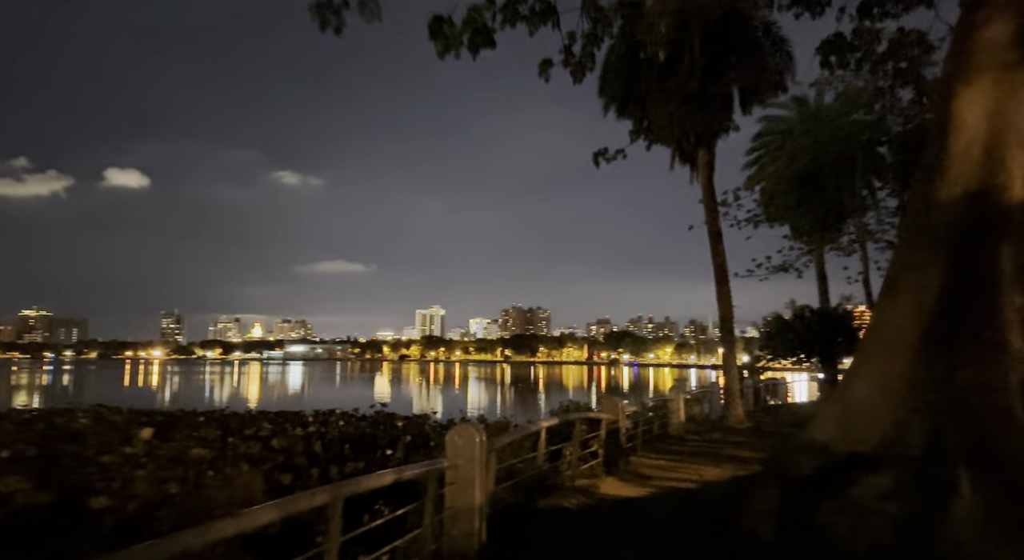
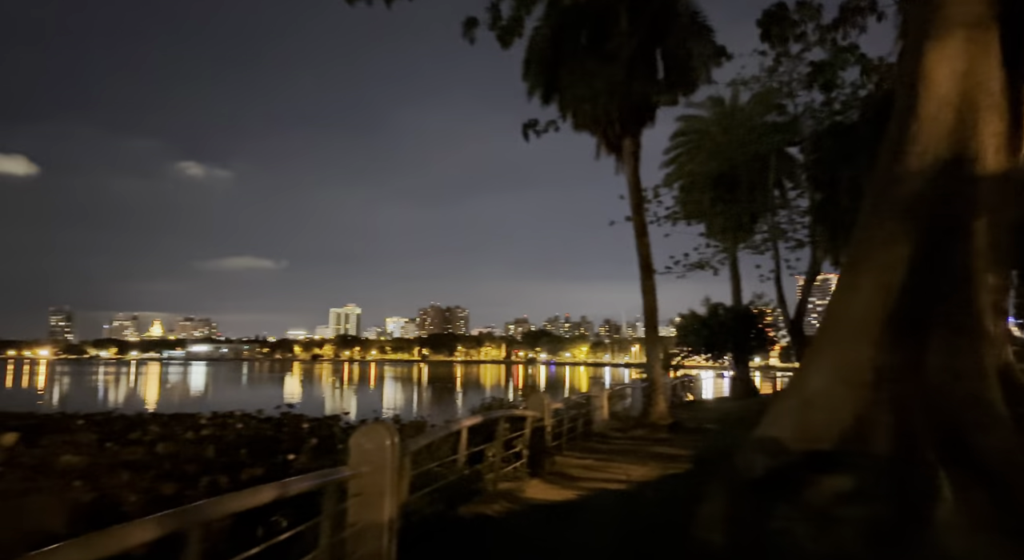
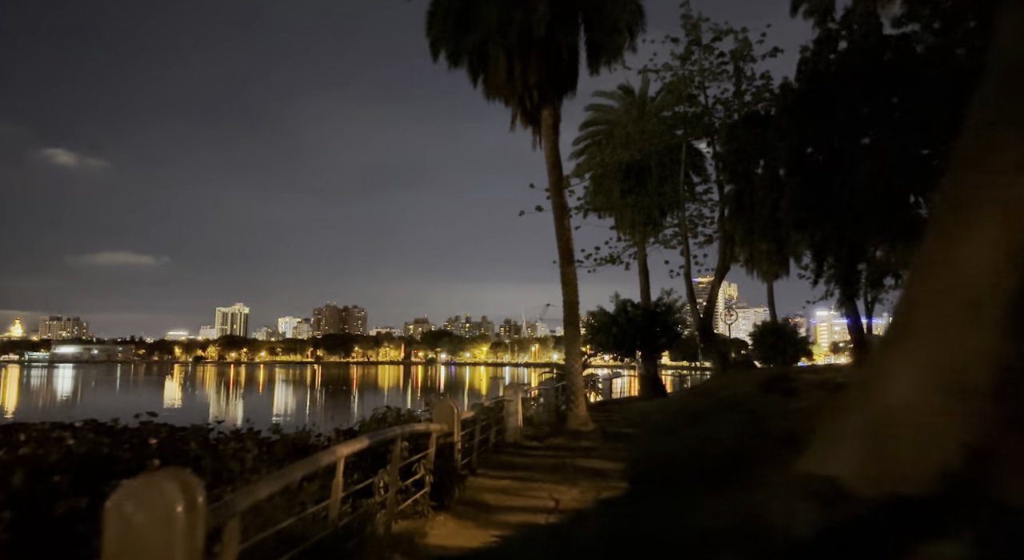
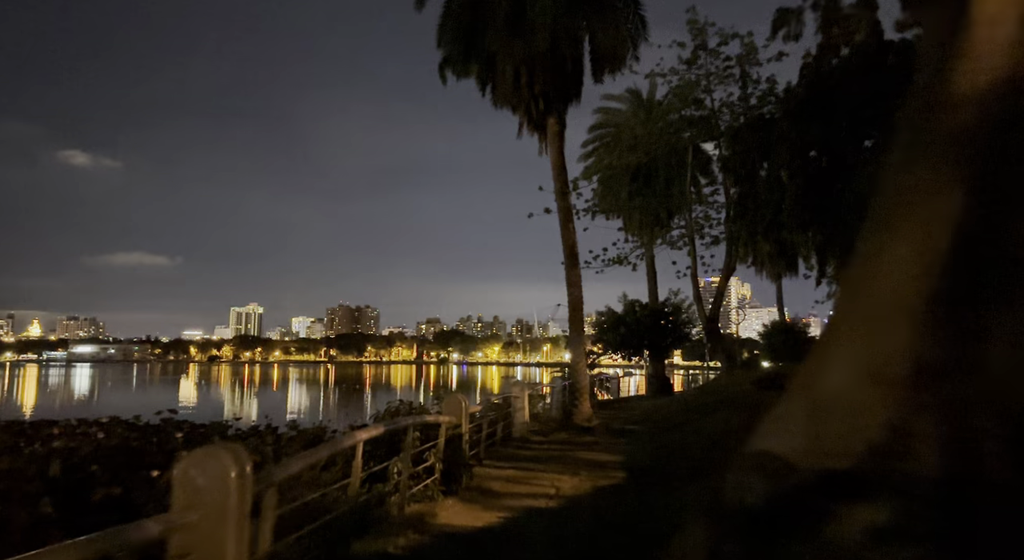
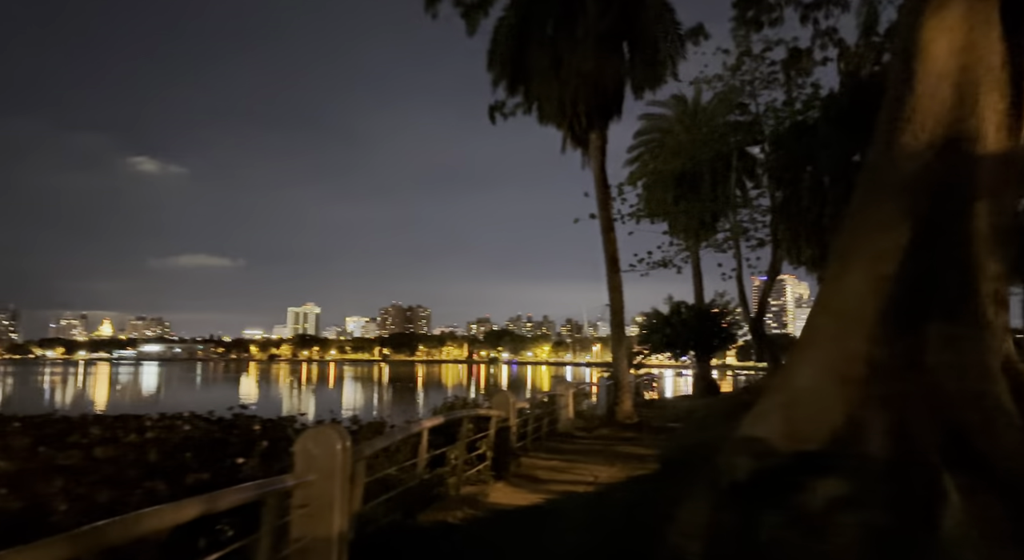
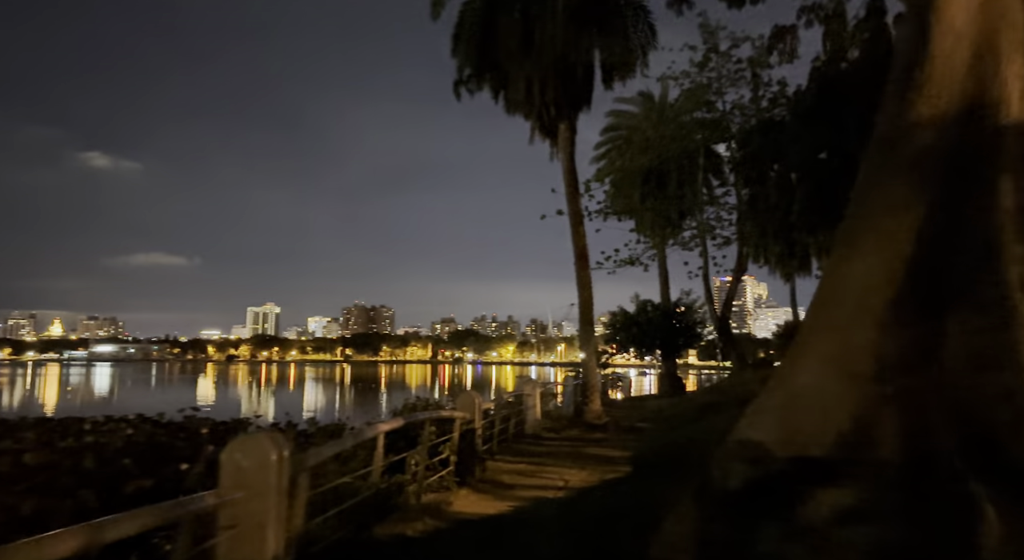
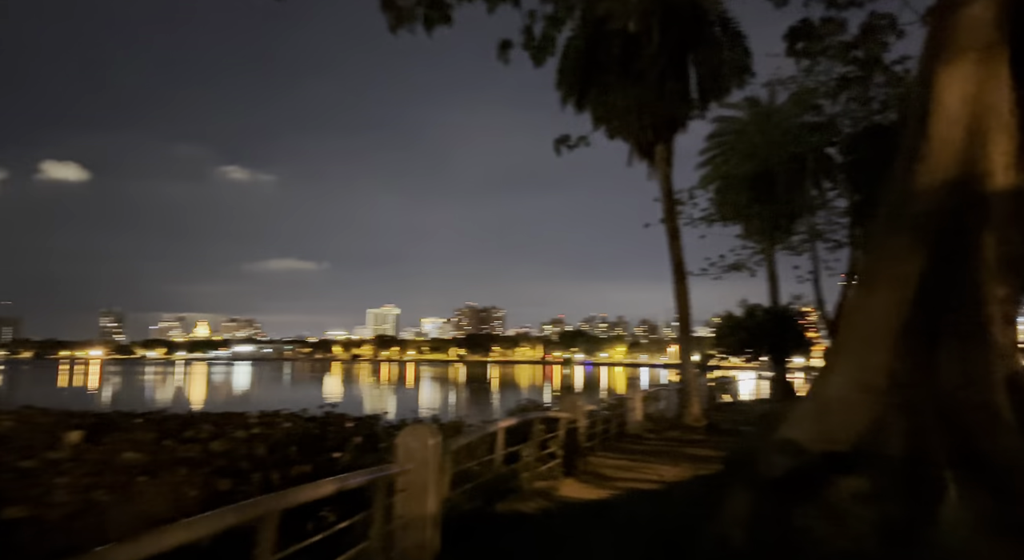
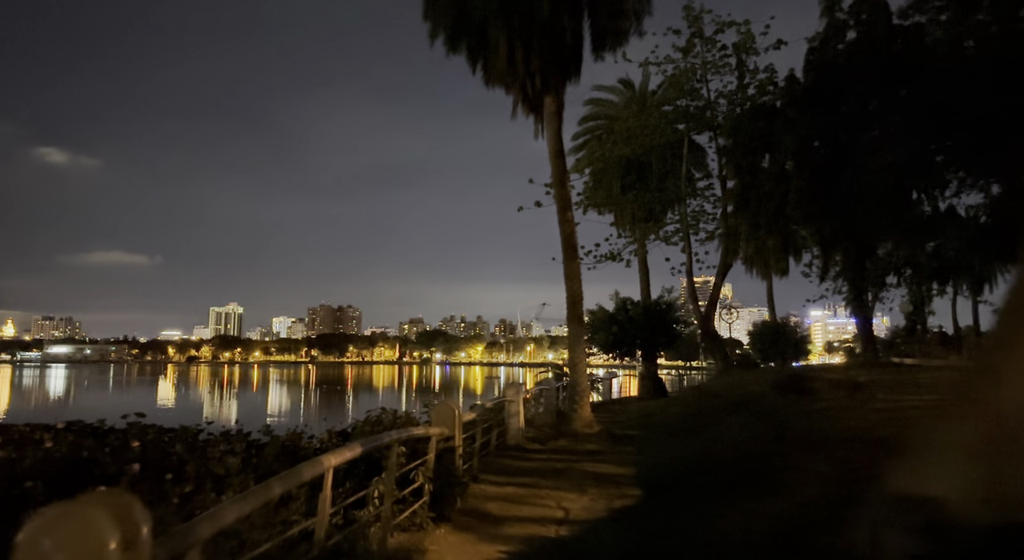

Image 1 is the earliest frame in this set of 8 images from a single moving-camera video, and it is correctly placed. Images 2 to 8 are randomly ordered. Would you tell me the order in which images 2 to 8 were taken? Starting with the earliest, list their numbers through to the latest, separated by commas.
7, 2, 5, 6, 4, 3, 8
